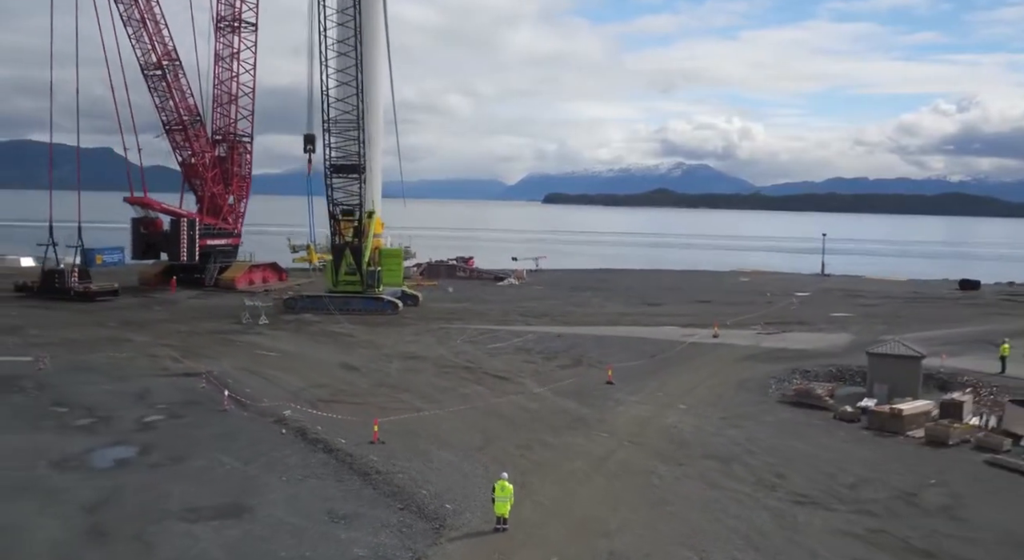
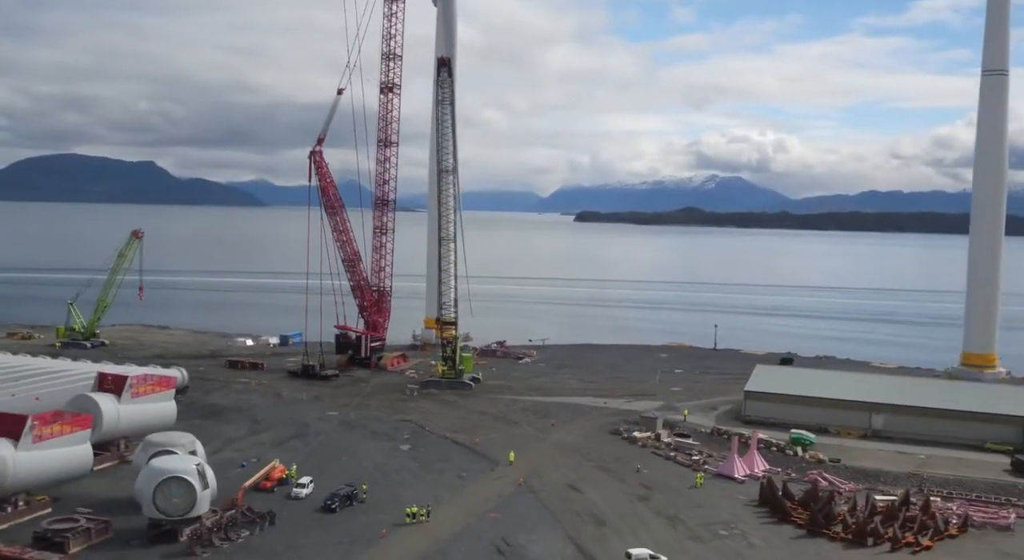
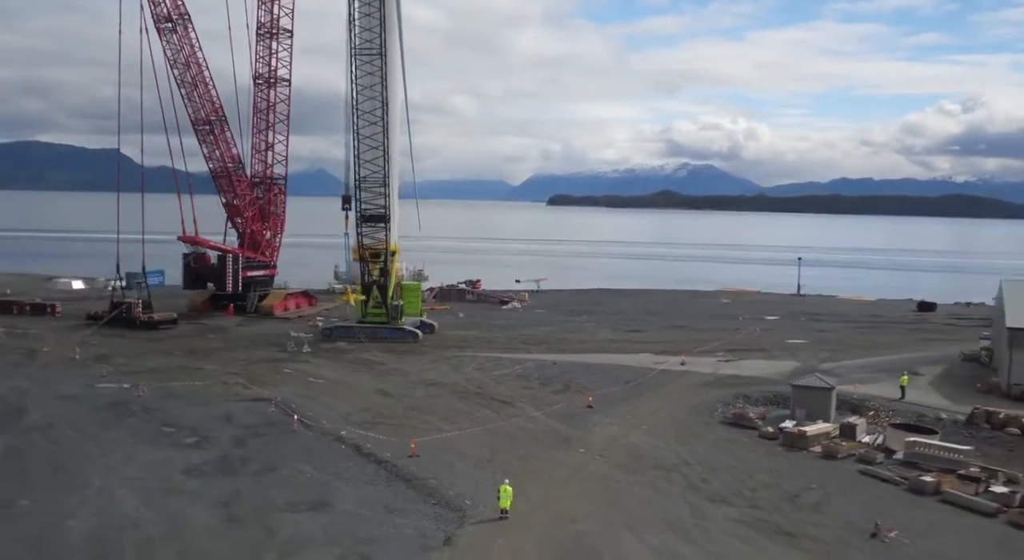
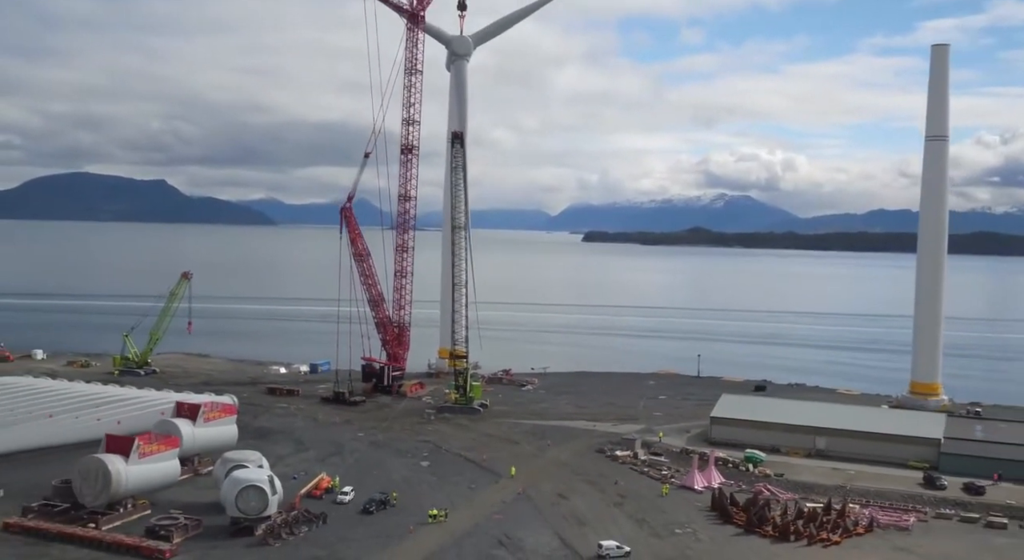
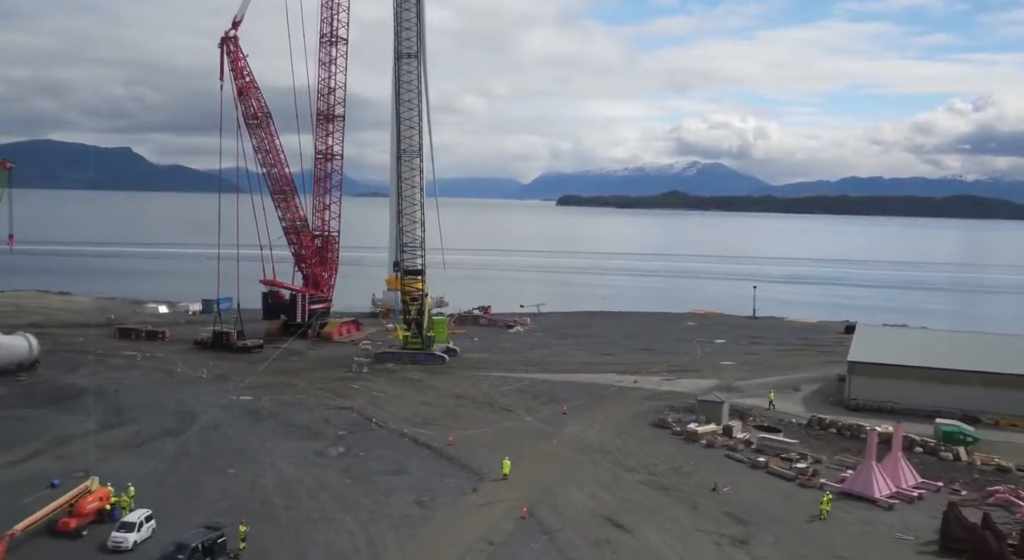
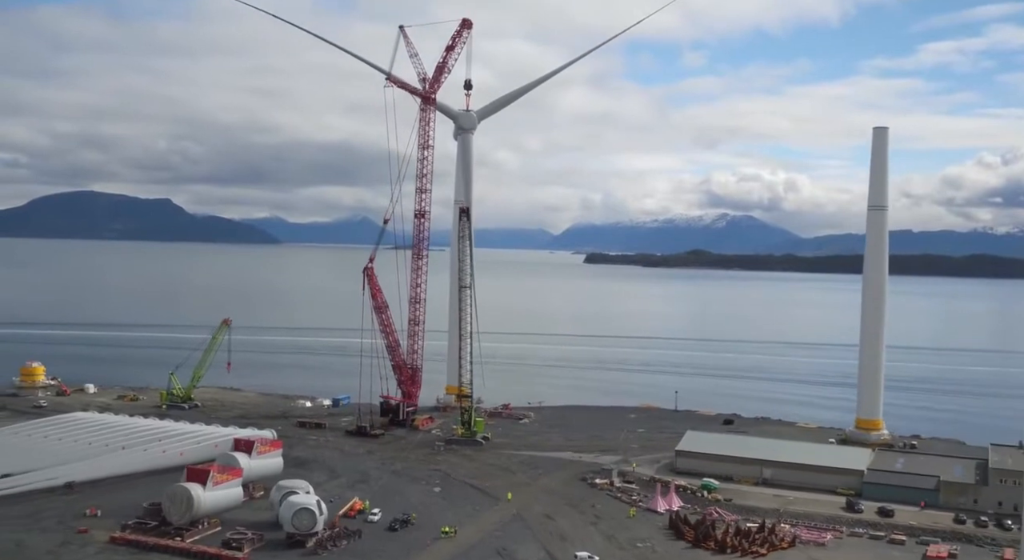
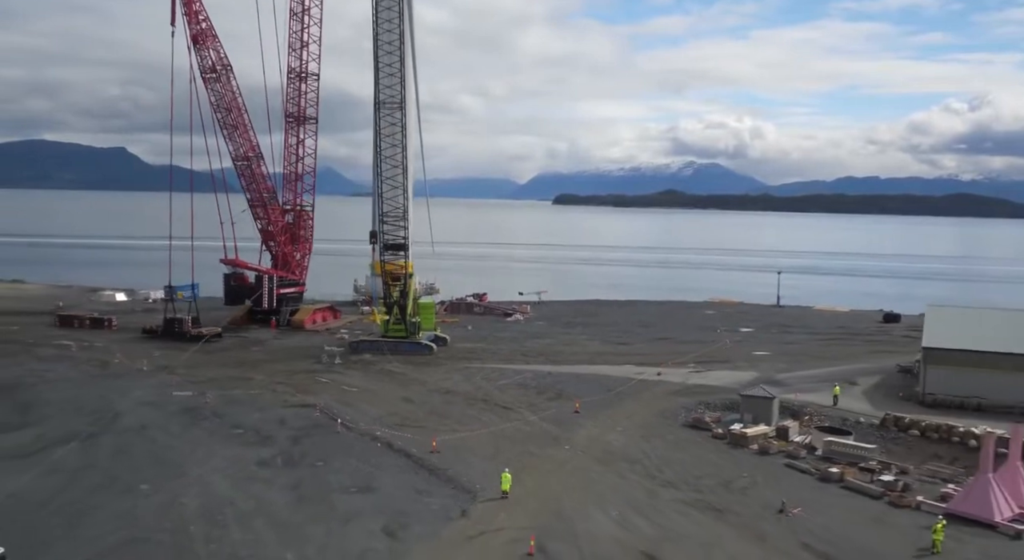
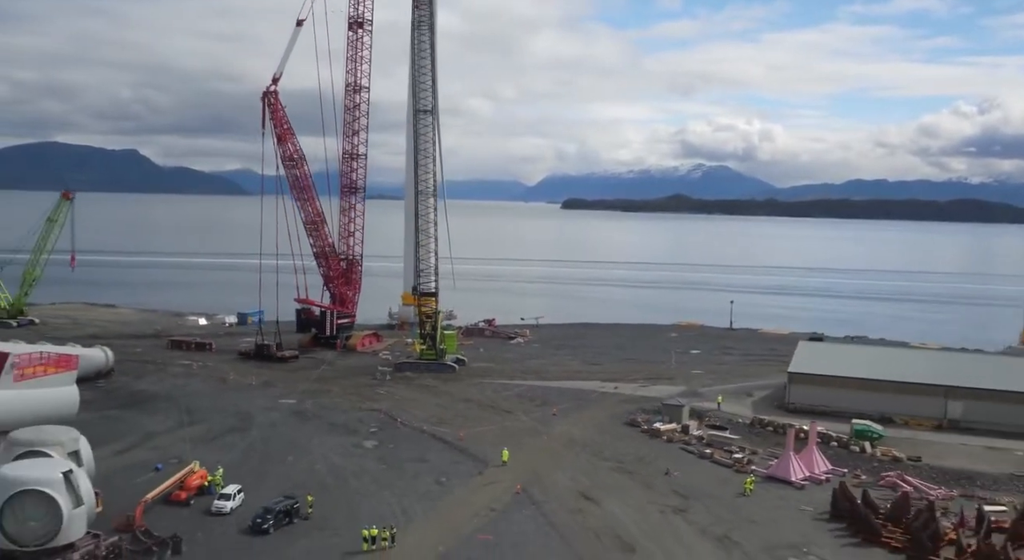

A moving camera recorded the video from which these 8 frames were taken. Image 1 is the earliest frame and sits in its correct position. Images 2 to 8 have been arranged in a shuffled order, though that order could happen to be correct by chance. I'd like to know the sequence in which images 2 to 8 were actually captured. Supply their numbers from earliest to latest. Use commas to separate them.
3, 7, 5, 8, 2, 4, 6
